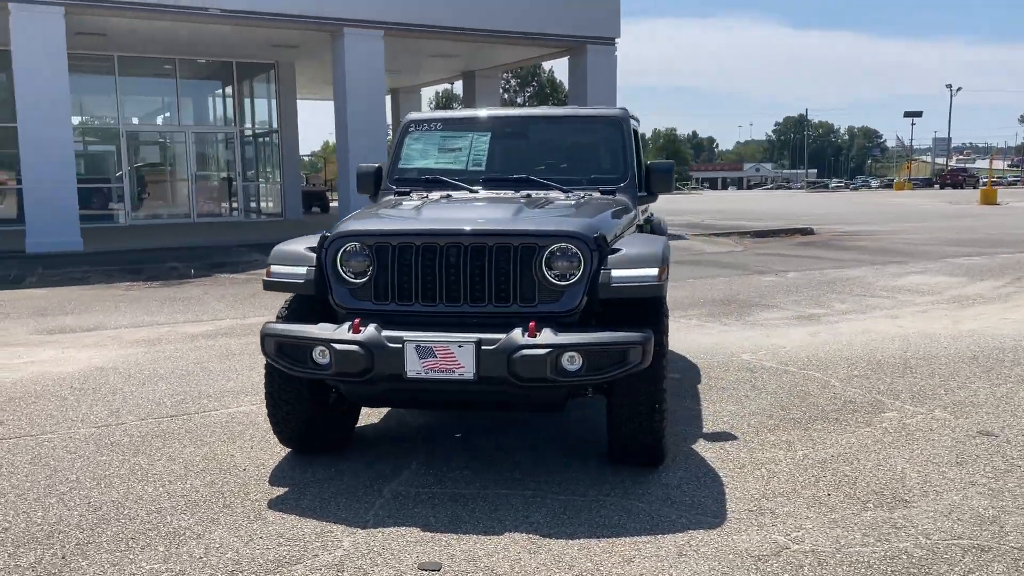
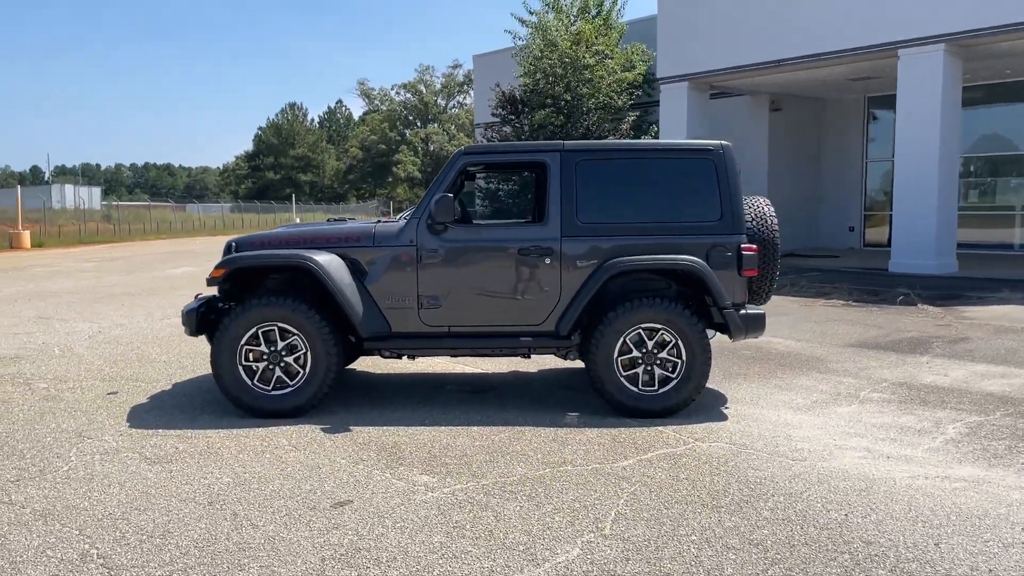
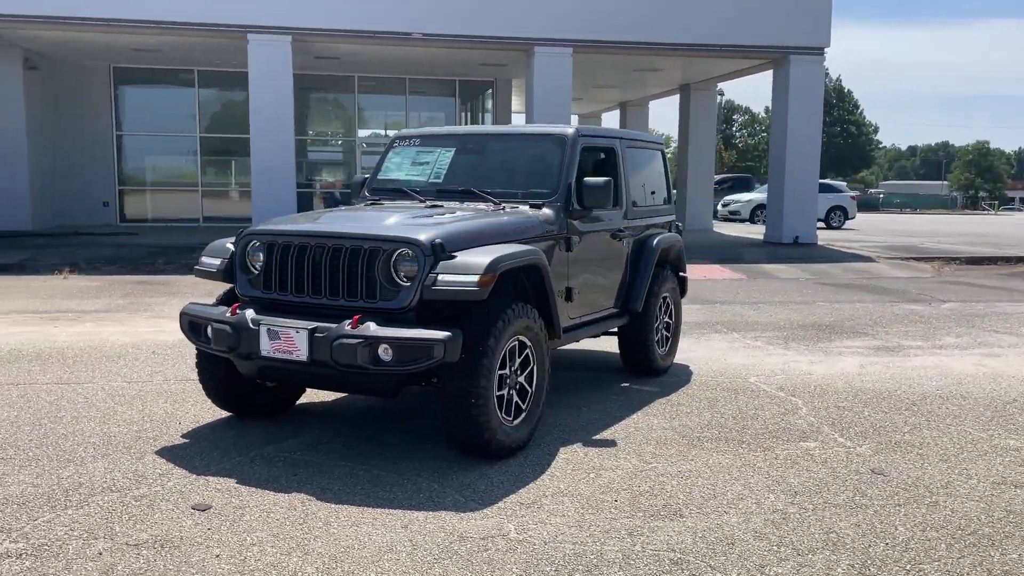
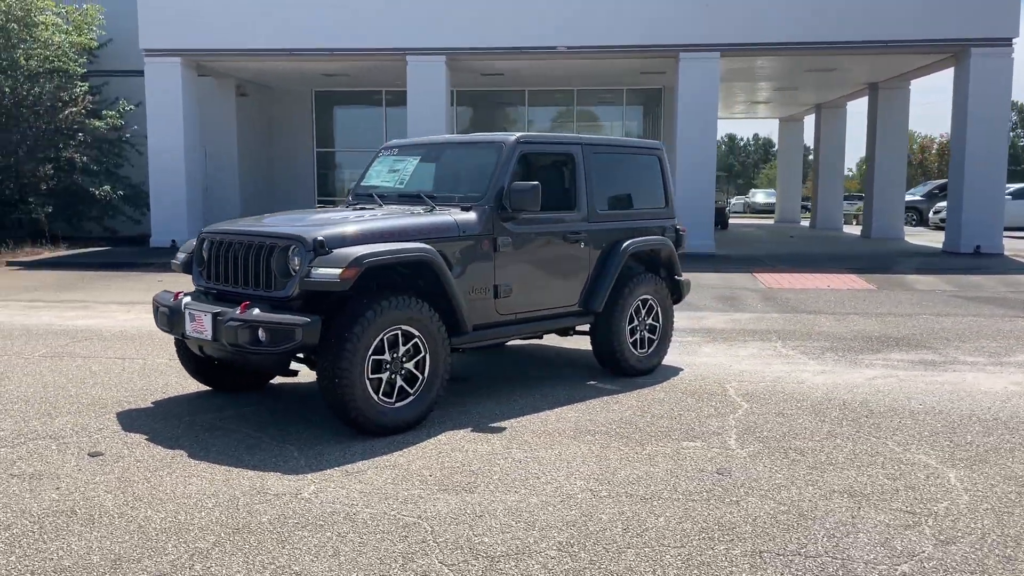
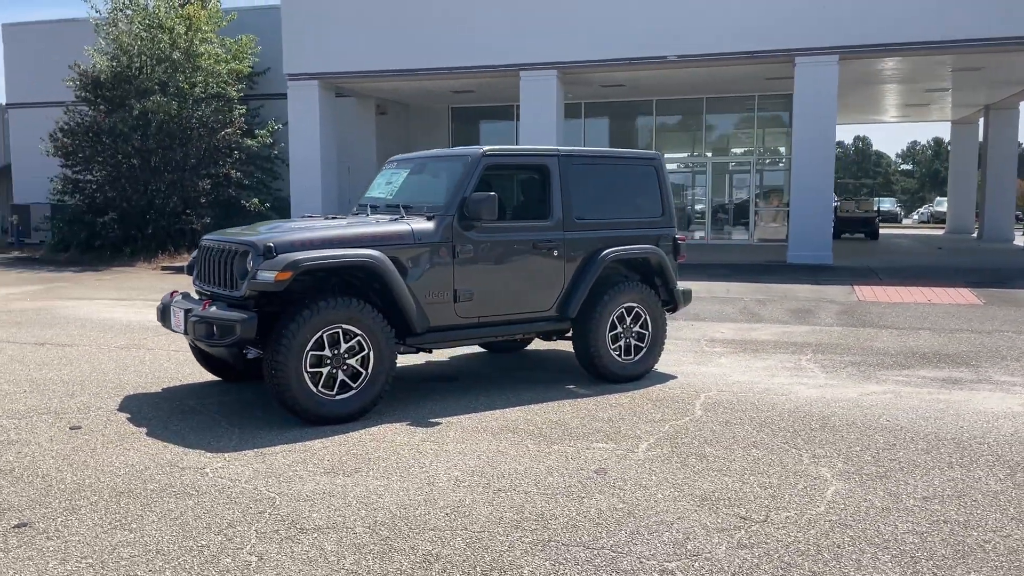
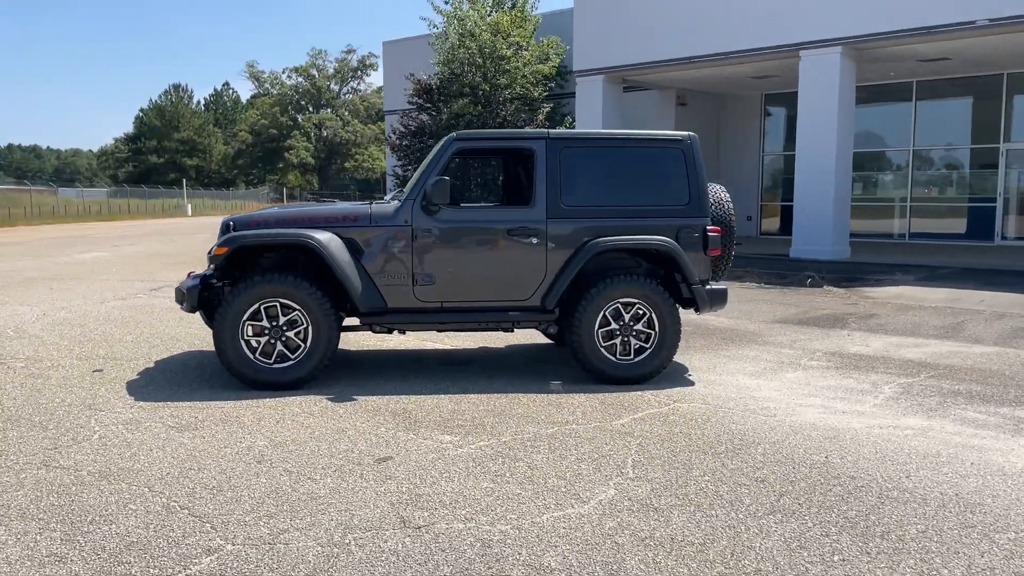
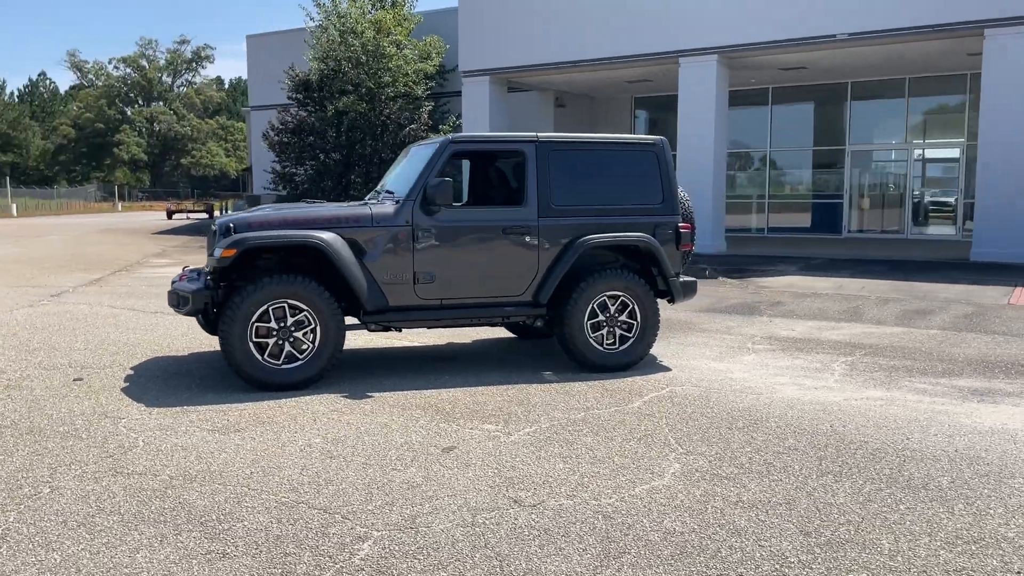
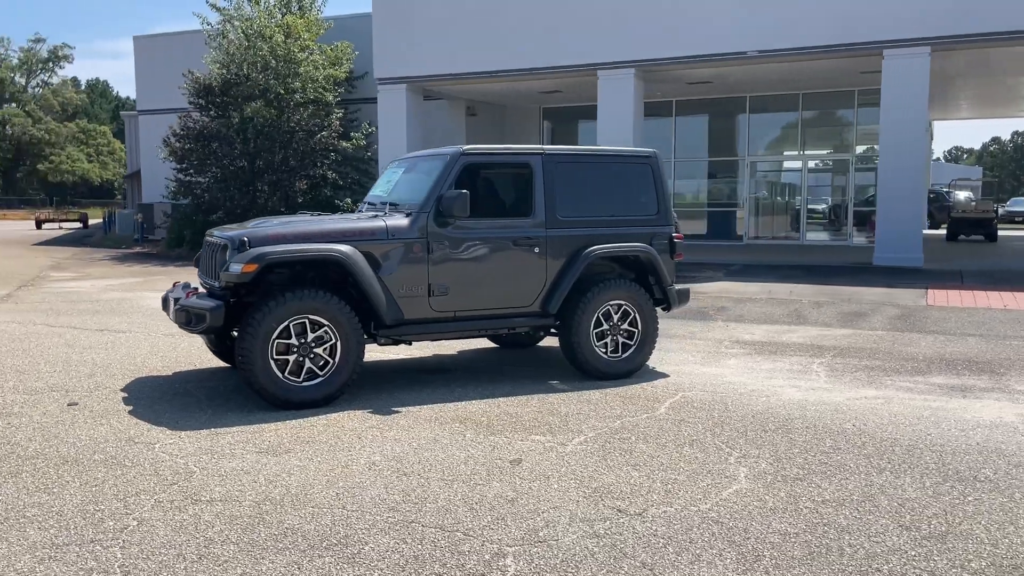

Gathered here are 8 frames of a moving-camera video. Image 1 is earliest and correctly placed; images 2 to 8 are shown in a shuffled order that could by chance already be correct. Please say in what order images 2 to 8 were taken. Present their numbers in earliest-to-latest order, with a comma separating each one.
3, 4, 5, 8, 7, 6, 2
